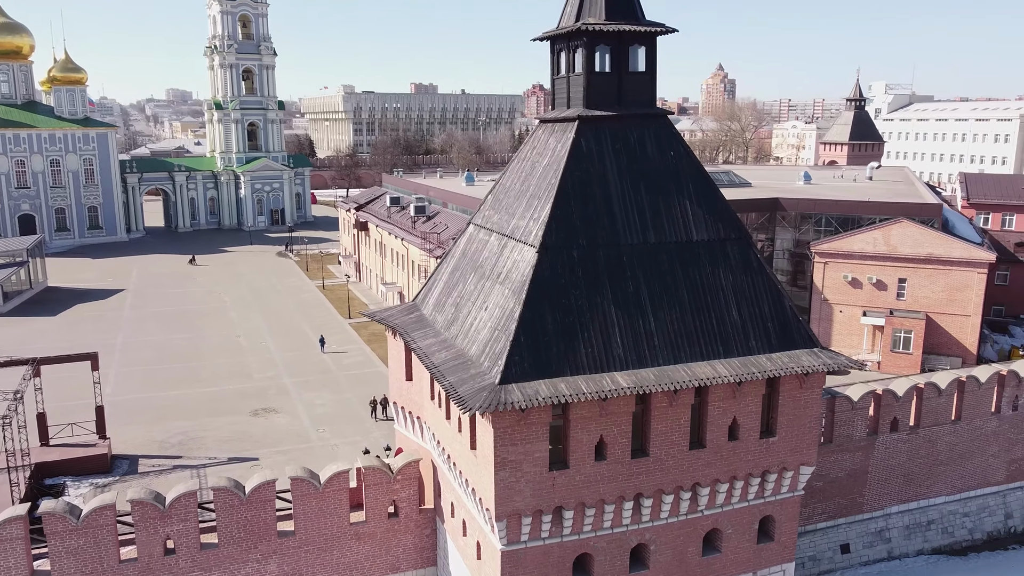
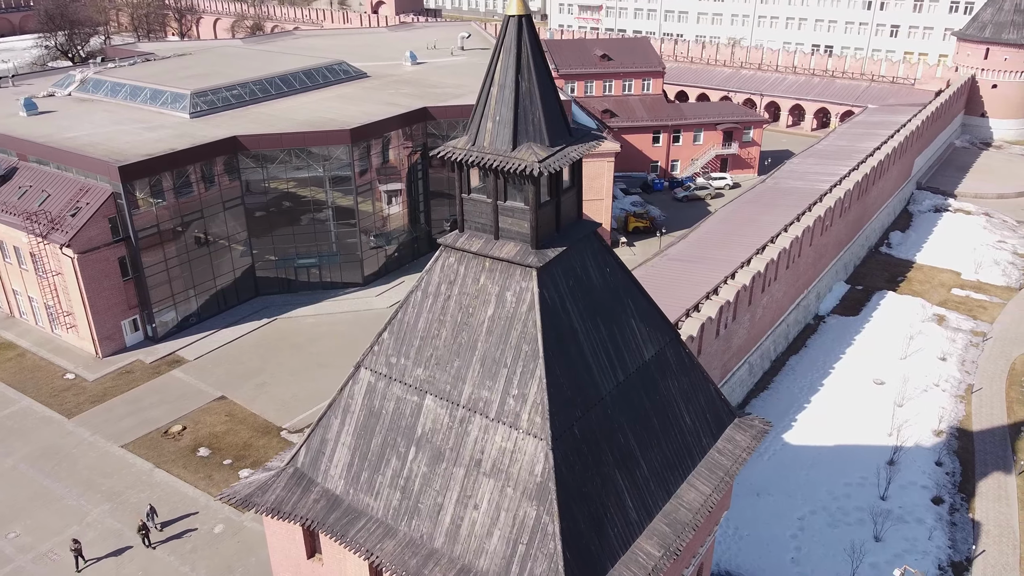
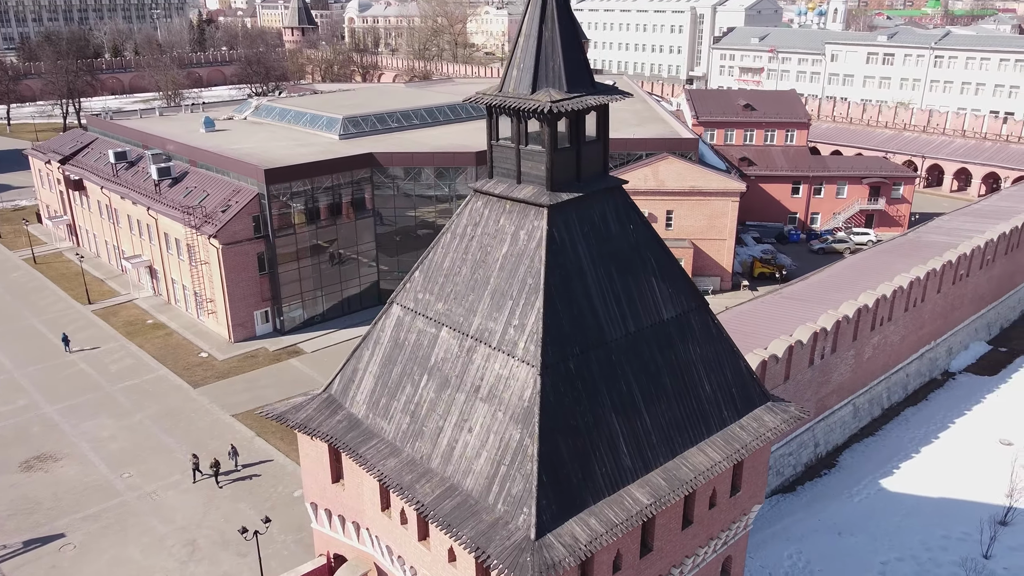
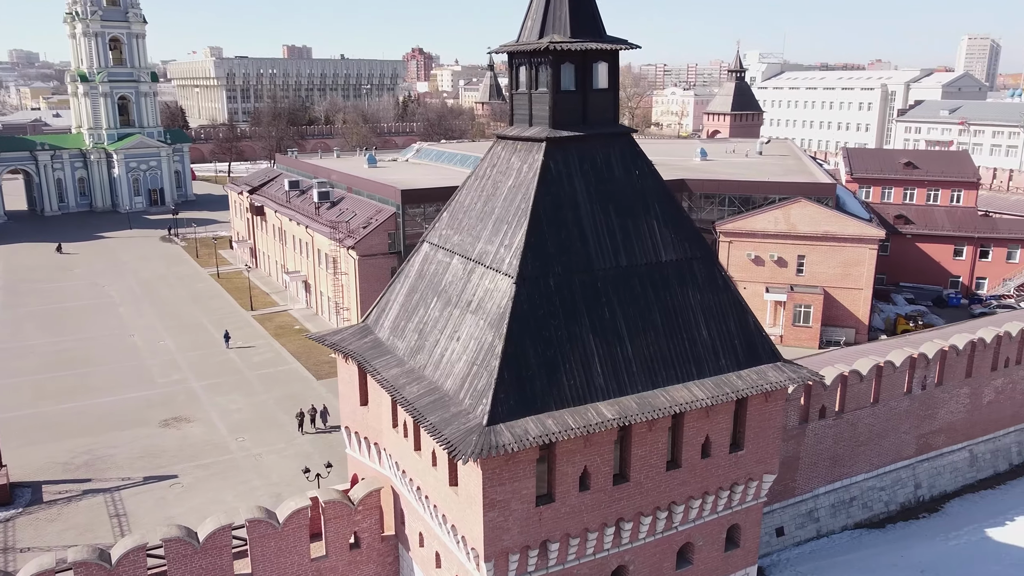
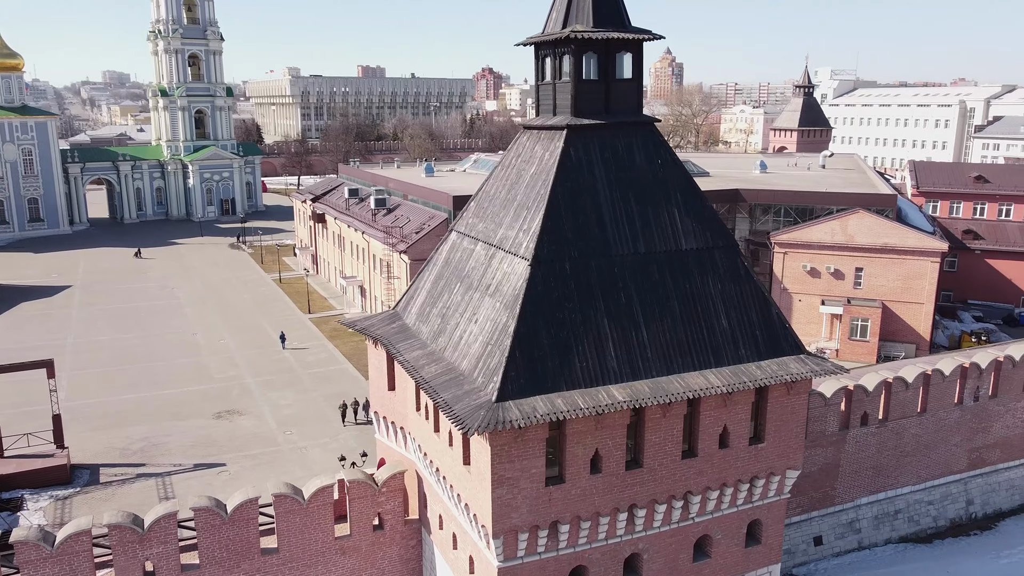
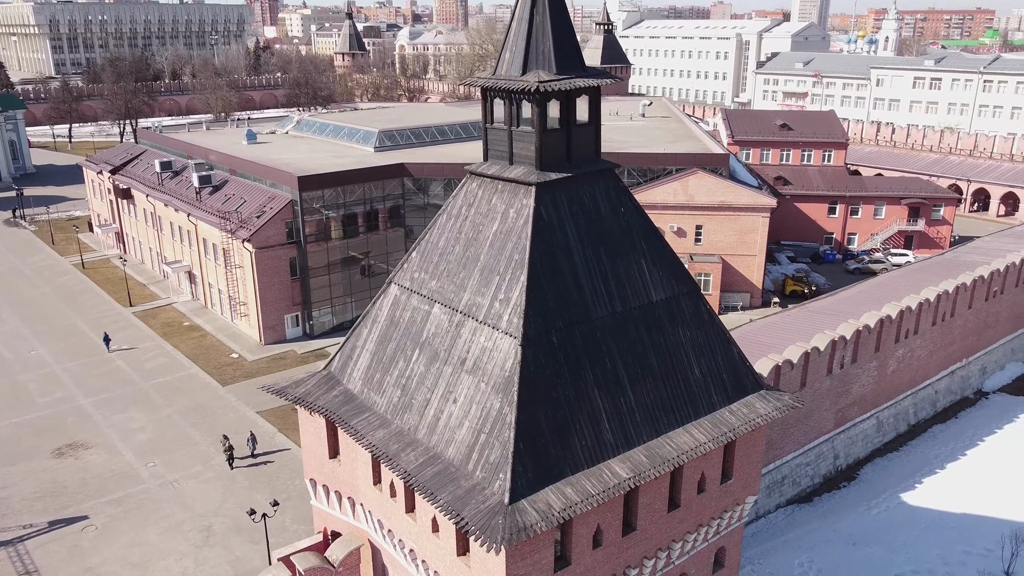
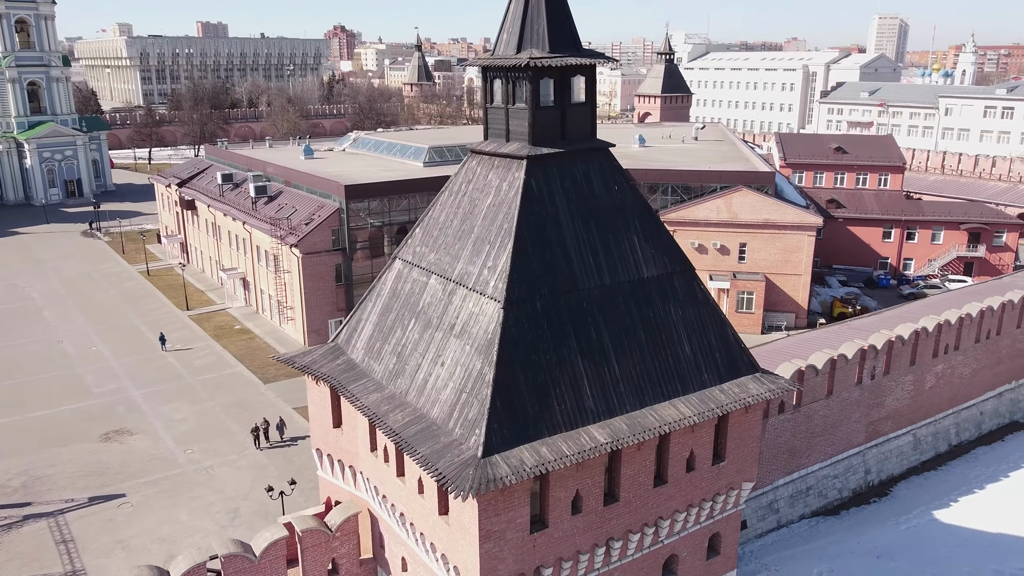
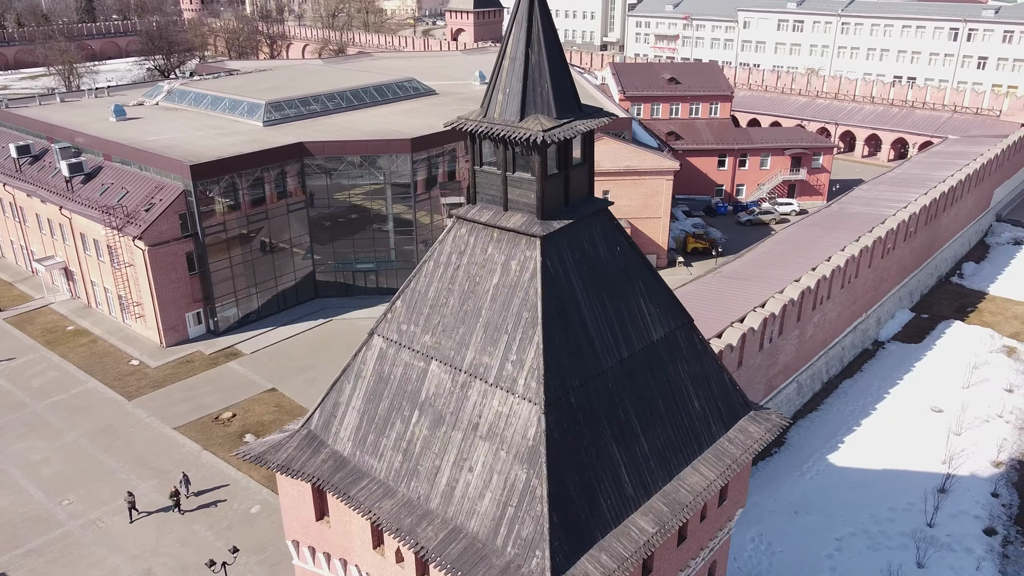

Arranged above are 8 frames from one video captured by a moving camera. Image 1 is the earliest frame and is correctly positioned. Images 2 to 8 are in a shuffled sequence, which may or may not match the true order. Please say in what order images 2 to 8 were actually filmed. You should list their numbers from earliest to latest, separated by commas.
5, 4, 7, 6, 3, 8, 2
